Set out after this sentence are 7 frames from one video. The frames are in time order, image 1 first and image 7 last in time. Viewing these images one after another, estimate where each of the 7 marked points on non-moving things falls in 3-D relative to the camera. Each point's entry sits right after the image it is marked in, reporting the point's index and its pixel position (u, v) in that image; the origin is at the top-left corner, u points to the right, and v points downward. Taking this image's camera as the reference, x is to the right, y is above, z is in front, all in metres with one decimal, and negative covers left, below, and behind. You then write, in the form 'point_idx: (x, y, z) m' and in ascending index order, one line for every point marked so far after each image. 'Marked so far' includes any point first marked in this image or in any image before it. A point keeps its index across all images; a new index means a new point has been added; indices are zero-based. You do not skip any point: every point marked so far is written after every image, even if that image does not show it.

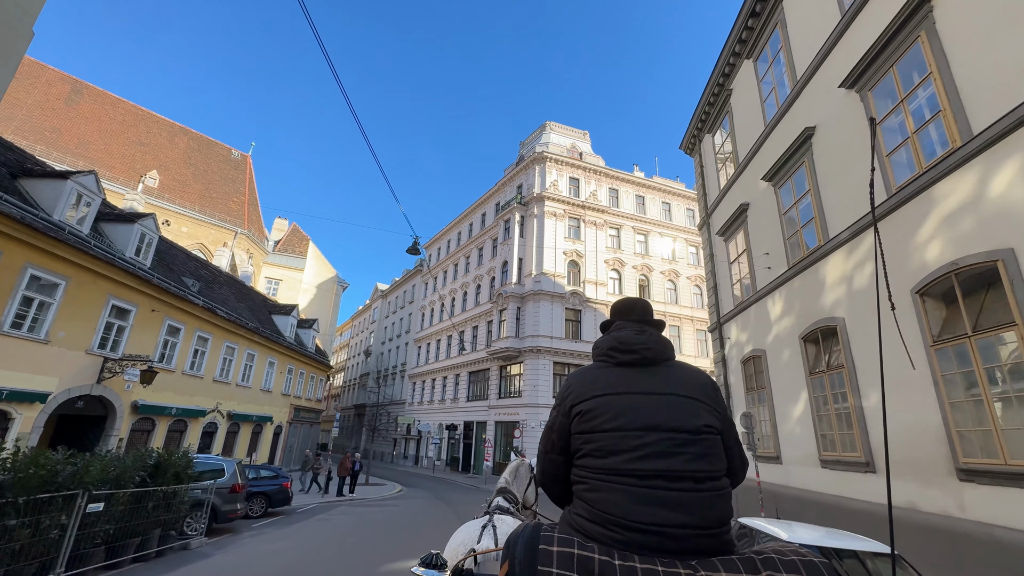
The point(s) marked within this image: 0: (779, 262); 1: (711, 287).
0: (+9.1, +1.0, +12.3) m
1: (+9.9, +0.1, +18.0) m
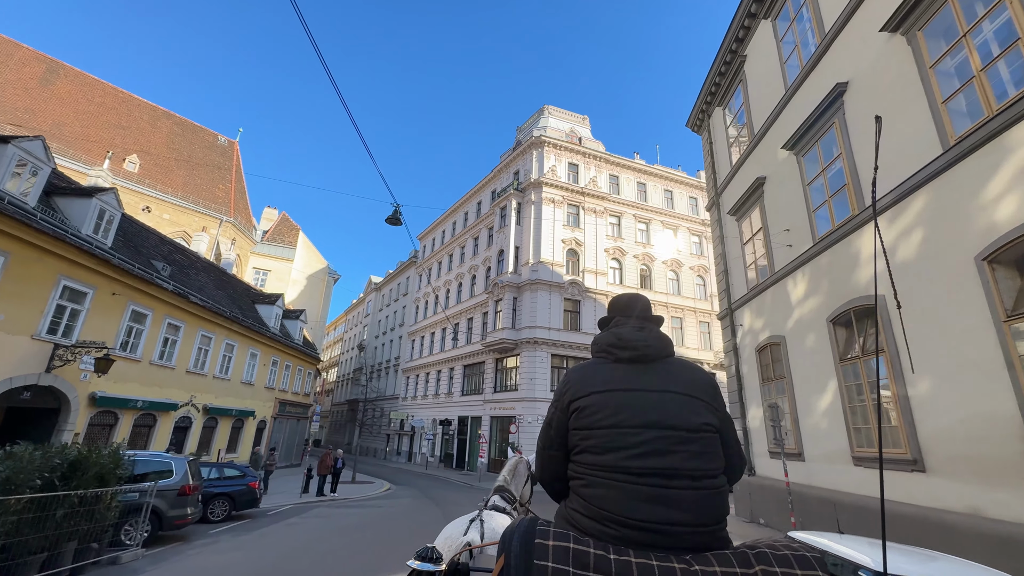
0: (+9.1, +1.5, +11.2) m
1: (+9.8, +0.7, +17.0) m
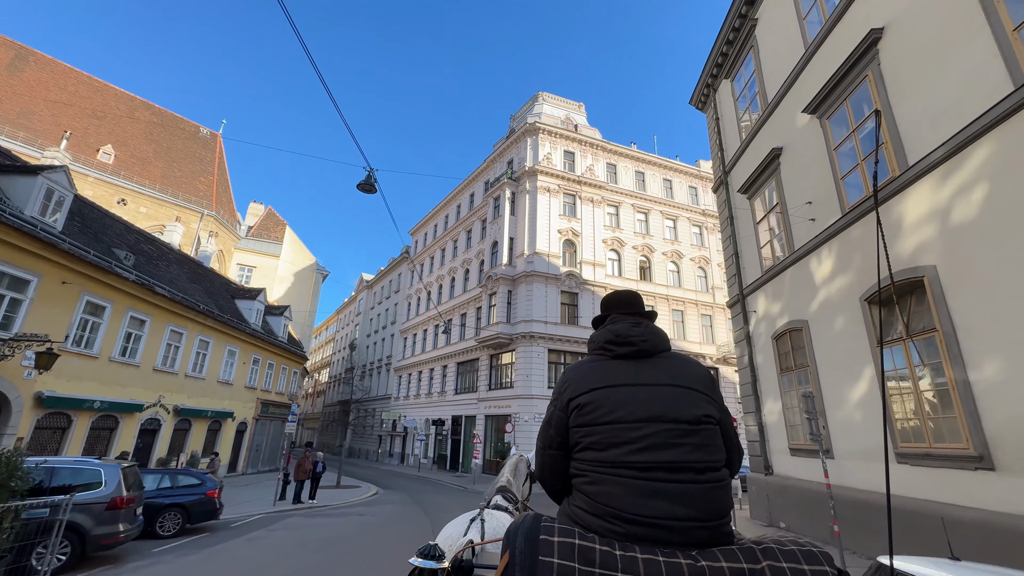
0: (+8.8, +2.2, +10.1) m
1: (+9.5, +1.4, +15.9) m
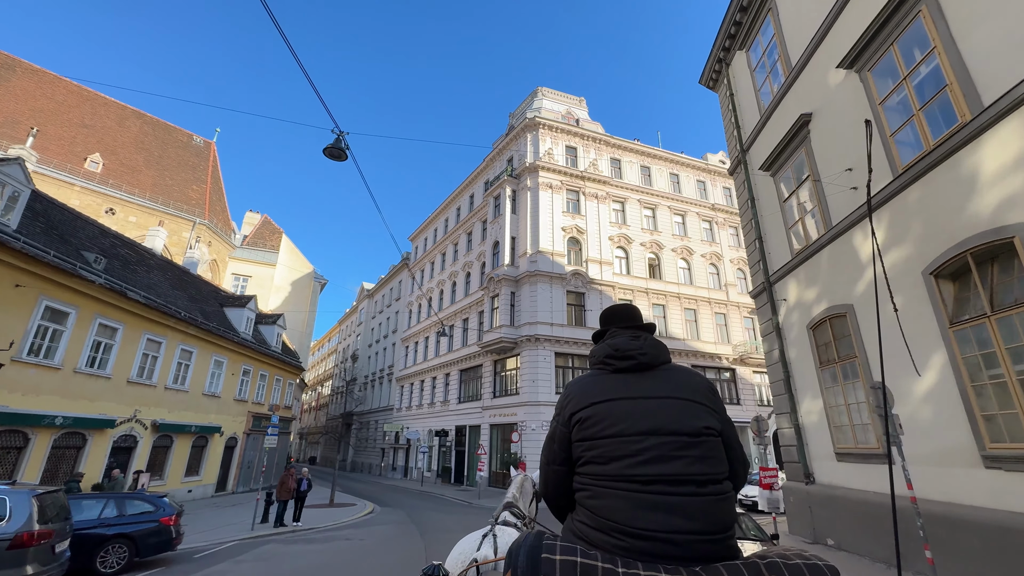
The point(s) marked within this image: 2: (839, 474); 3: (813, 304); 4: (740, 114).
0: (+8.8, +2.7, +8.8) m
1: (+9.6, +1.8, +14.6) m
2: (+9.8, -5.5, +10.8) m
3: (+9.4, -0.5, +11.3) m
4: (+9.4, +7.2, +14.9) m
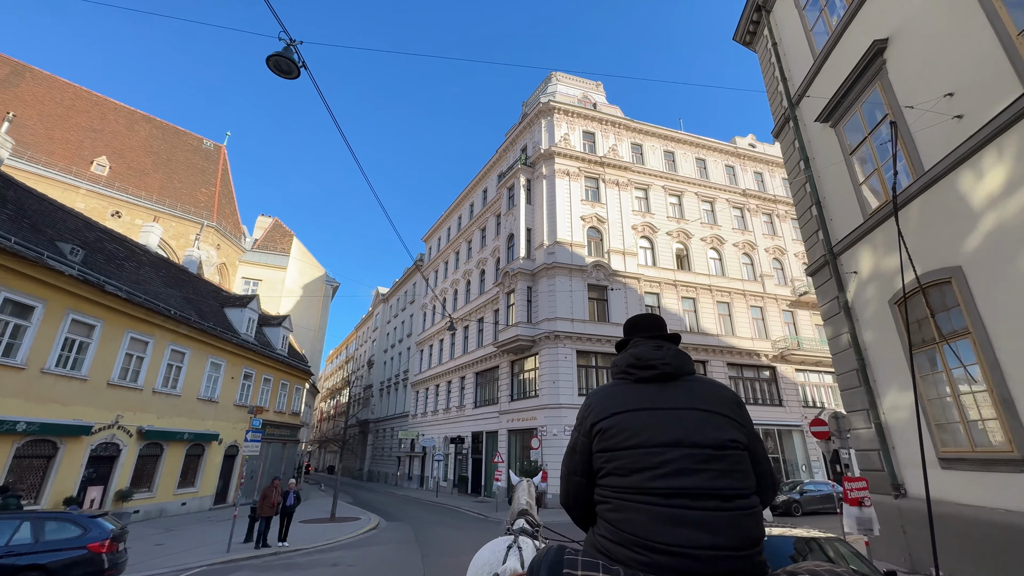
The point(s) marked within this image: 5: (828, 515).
0: (+9.0, +3.6, +6.7) m
1: (+10.1, +2.6, +12.4) m
2: (+10.3, -4.7, +8.5) m
3: (+9.9, +0.4, +9.1) m
4: (+9.8, +8.0, +12.9) m
5: (+16.9, -12.2, +19.4) m
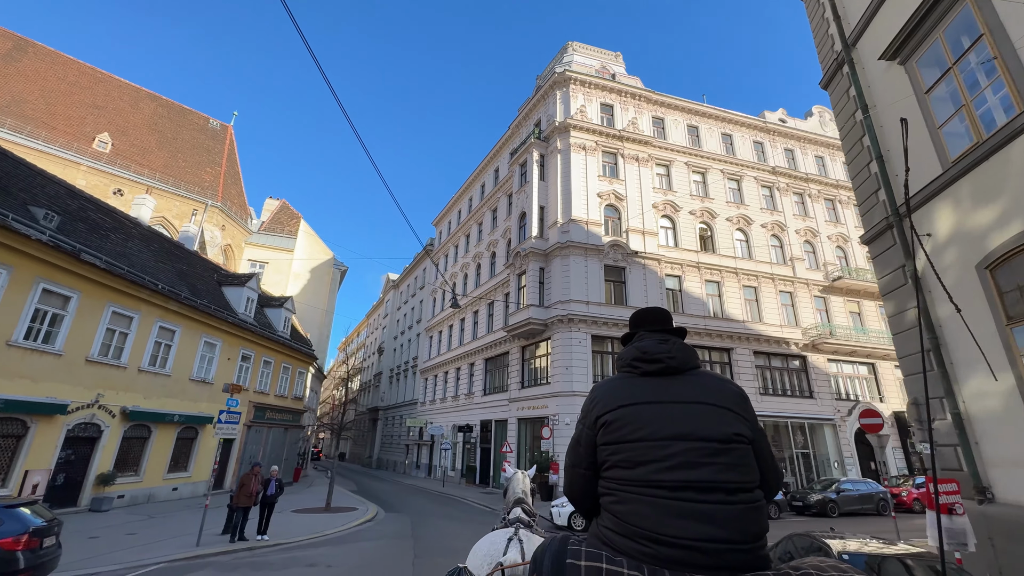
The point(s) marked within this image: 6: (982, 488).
0: (+9.1, +4.3, +5.0) m
1: (+10.4, +3.5, +10.7) m
2: (+10.4, -3.9, +6.9) m
3: (+10.1, +1.2, +7.4) m
4: (+10.2, +8.8, +11.0) m
5: (+17.4, -11.2, +17.8) m
6: (+10.4, -4.4, +8.0) m
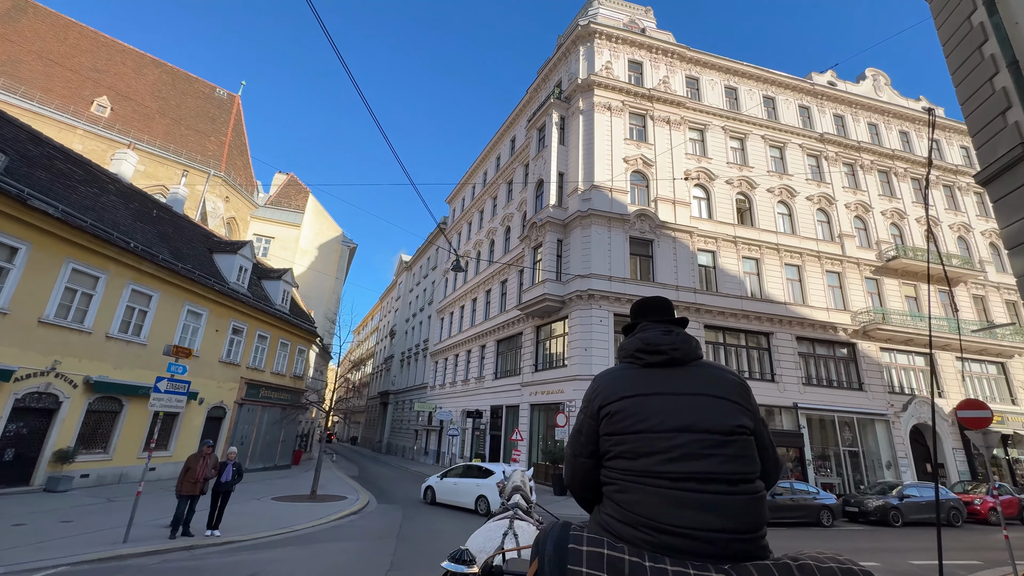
0: (+9.2, +5.2, +2.5) m
1: (+10.7, +4.5, +8.2) m
2: (+10.5, -3.0, +4.6) m
3: (+10.2, +2.1, +5.0) m
4: (+10.6, +9.9, +8.4) m
5: (+17.9, -10.1, +15.3) m
6: (+10.6, -3.5, +5.7) m
